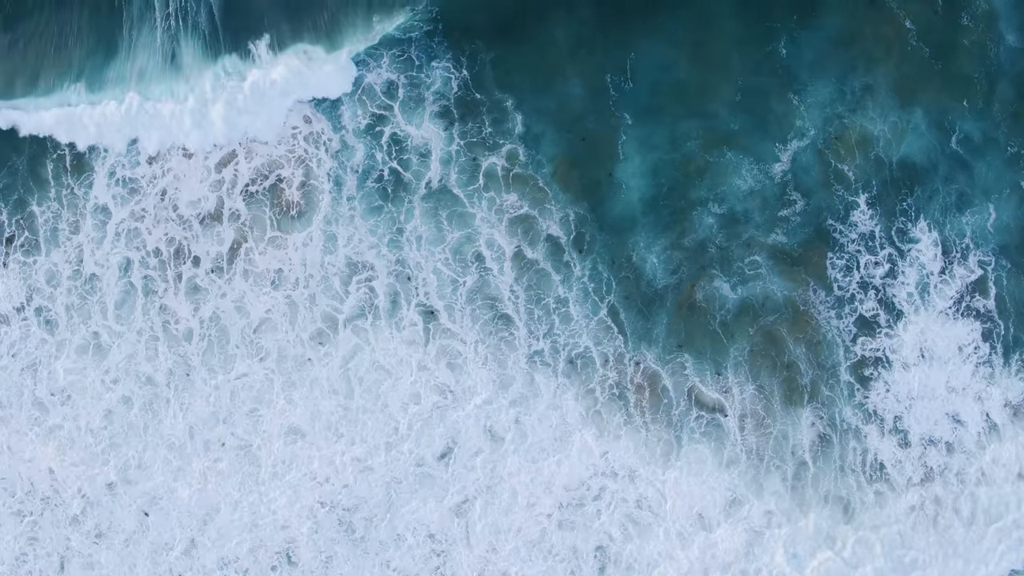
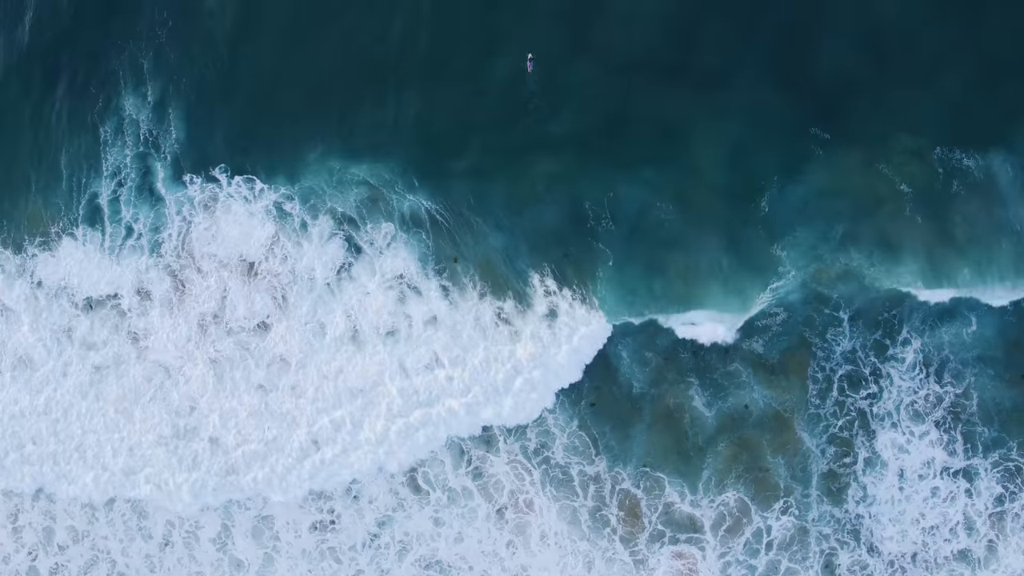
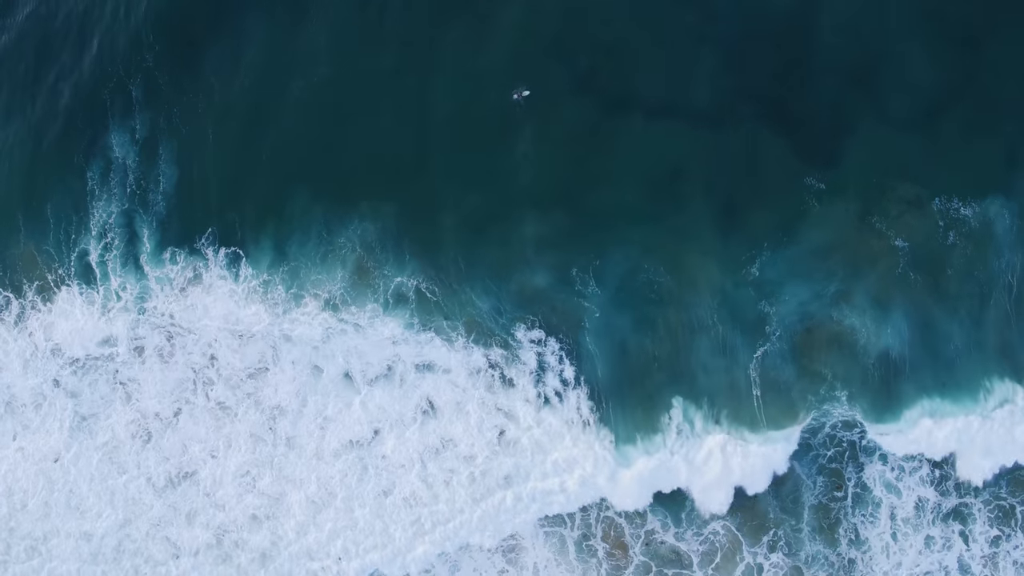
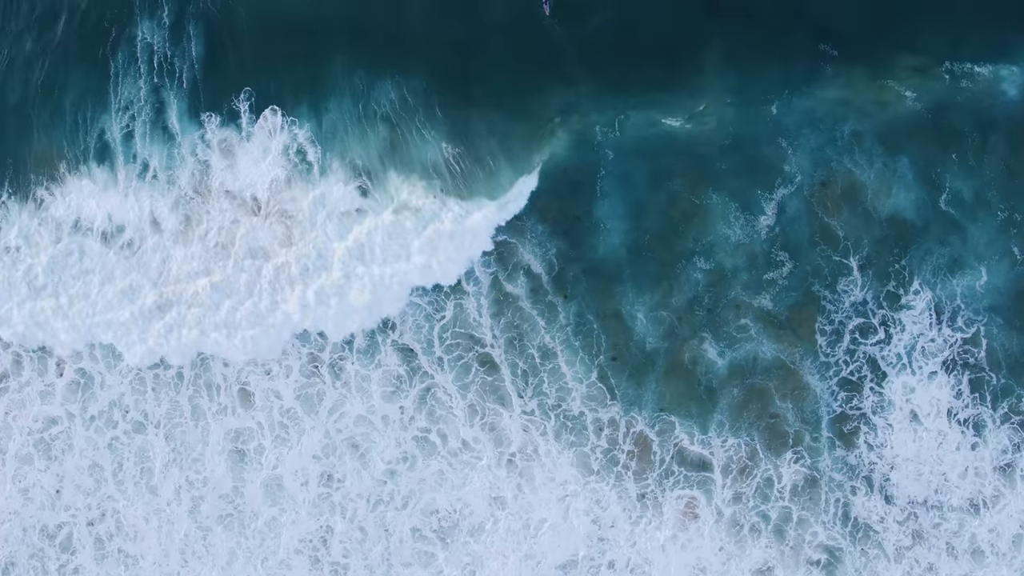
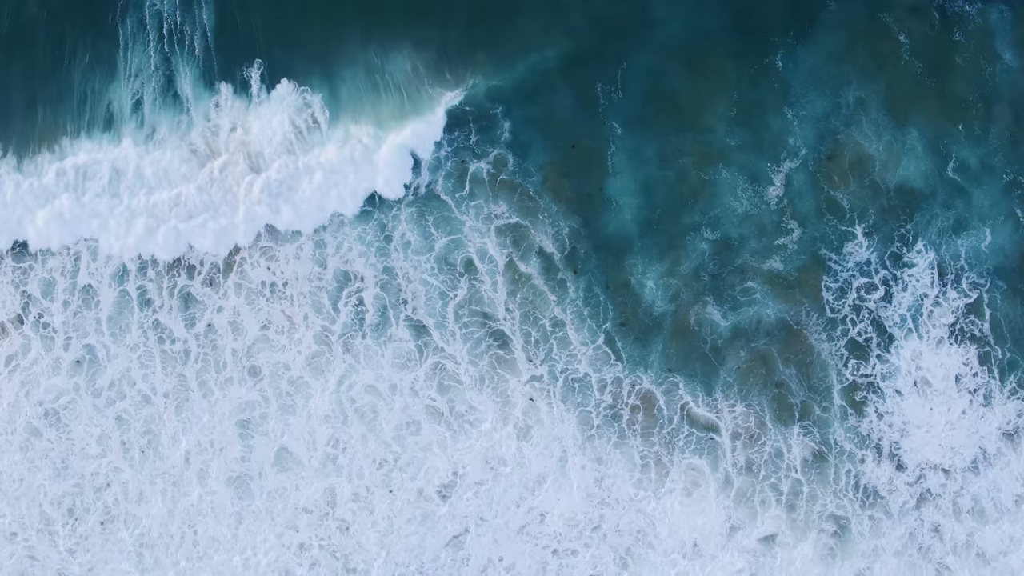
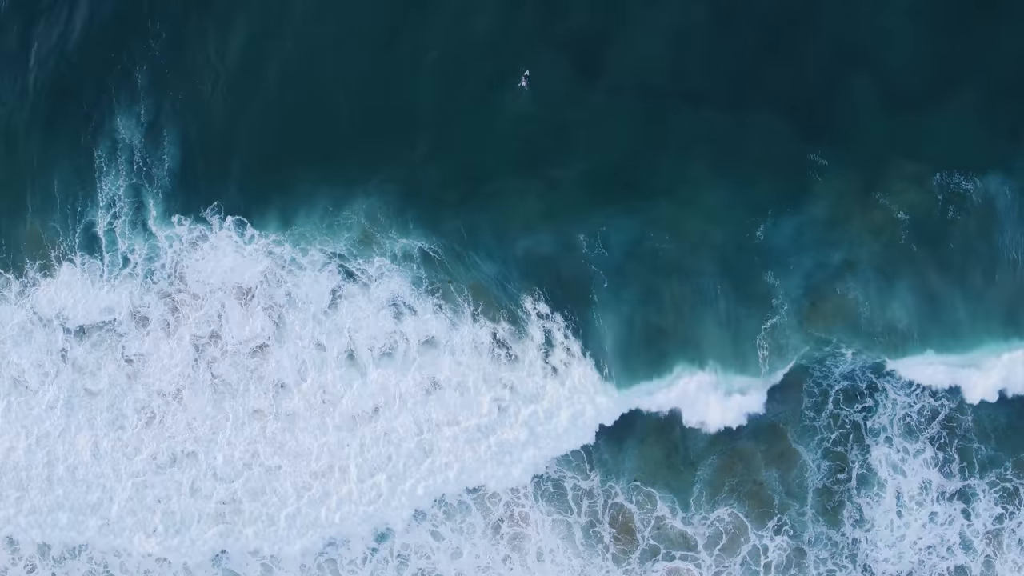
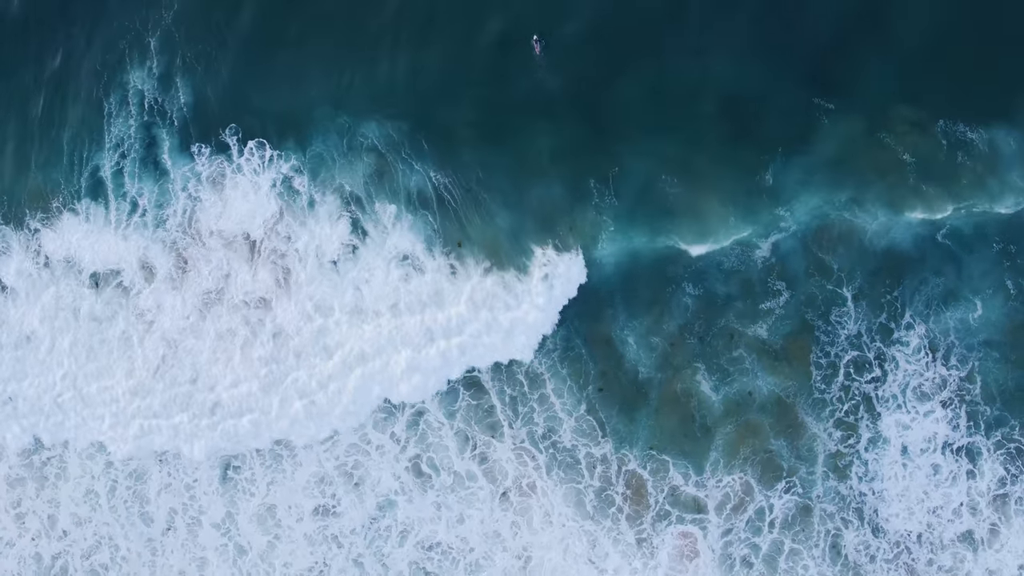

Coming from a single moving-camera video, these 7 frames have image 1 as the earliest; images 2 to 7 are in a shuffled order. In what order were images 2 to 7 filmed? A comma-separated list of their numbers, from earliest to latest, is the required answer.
5, 4, 7, 2, 6, 3
